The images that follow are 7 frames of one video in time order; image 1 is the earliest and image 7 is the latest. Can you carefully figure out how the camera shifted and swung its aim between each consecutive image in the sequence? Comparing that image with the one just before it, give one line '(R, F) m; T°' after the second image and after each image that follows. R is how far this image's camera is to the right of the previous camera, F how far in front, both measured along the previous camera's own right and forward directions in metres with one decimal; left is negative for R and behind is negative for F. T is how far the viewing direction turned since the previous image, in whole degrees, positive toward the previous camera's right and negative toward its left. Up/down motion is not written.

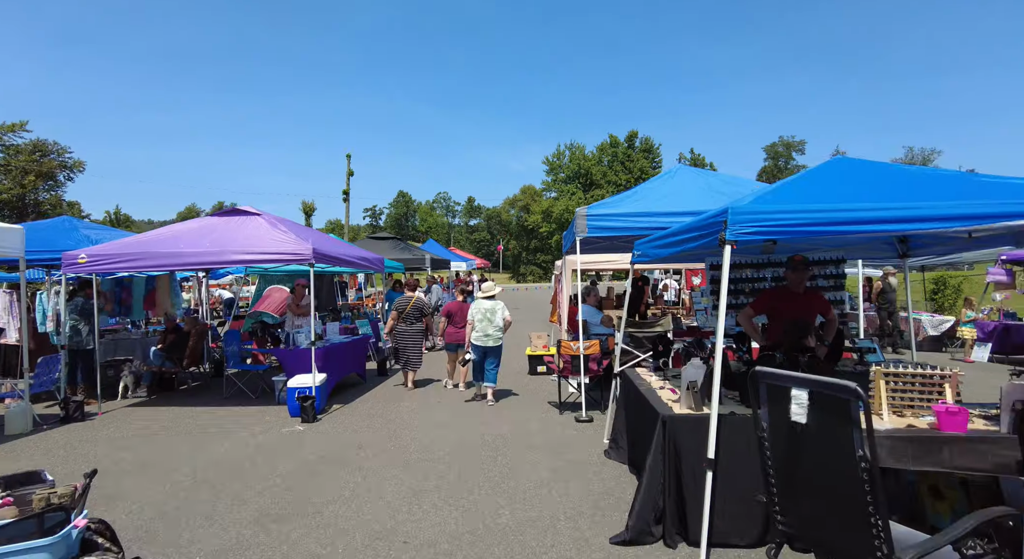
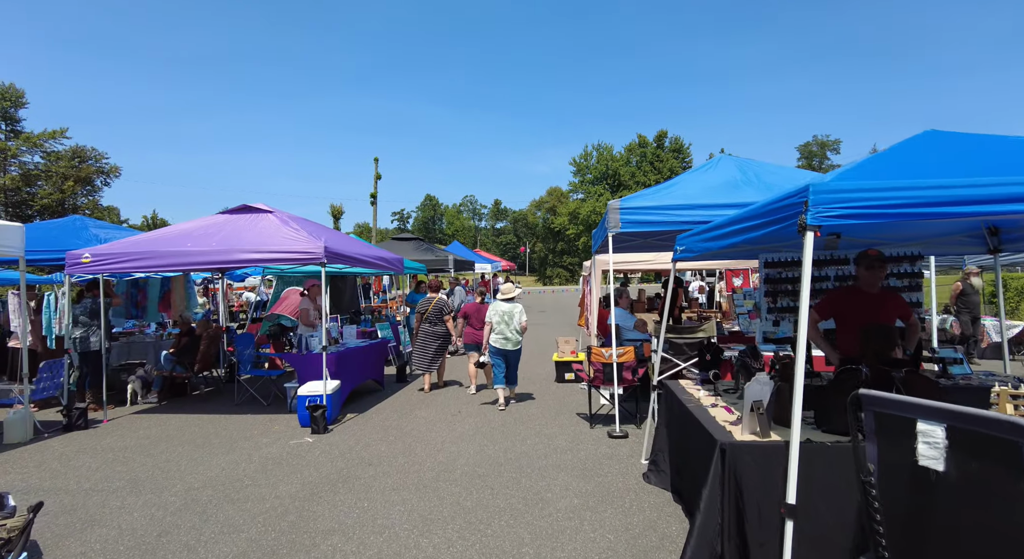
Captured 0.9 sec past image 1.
(0.0, +0.5) m; -3°
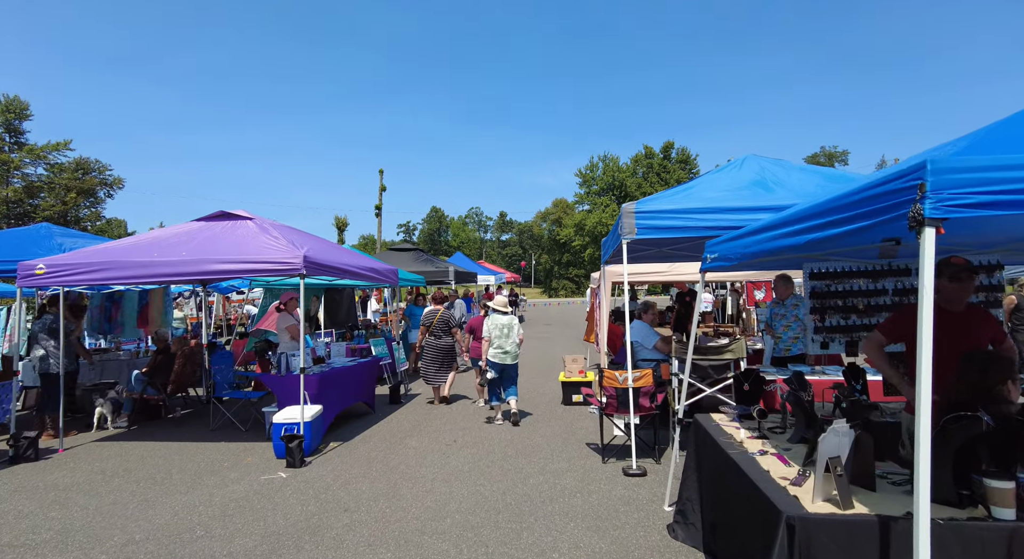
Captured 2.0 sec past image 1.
(0.0, +0.7) m; -1°
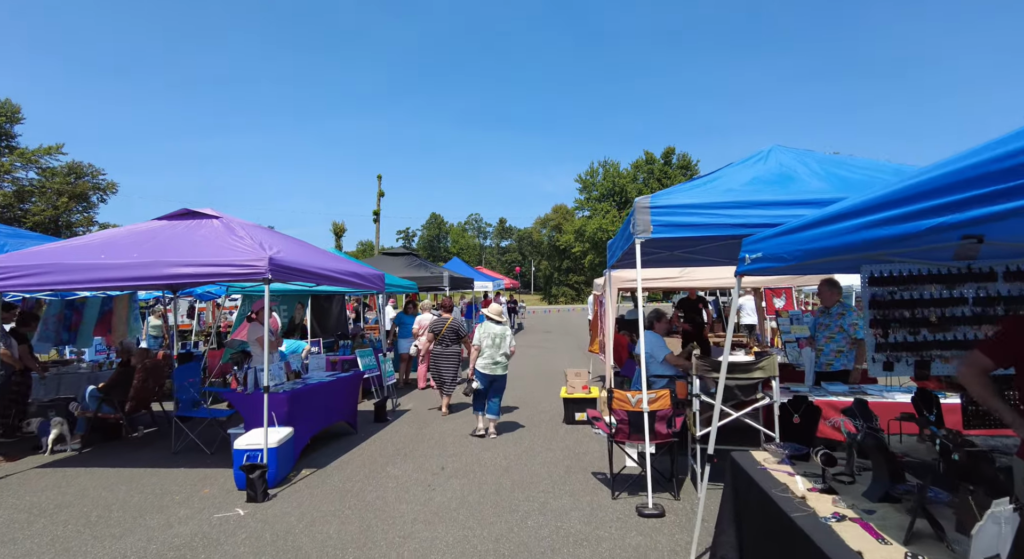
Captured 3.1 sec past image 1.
(0.0, +0.7) m; 0°
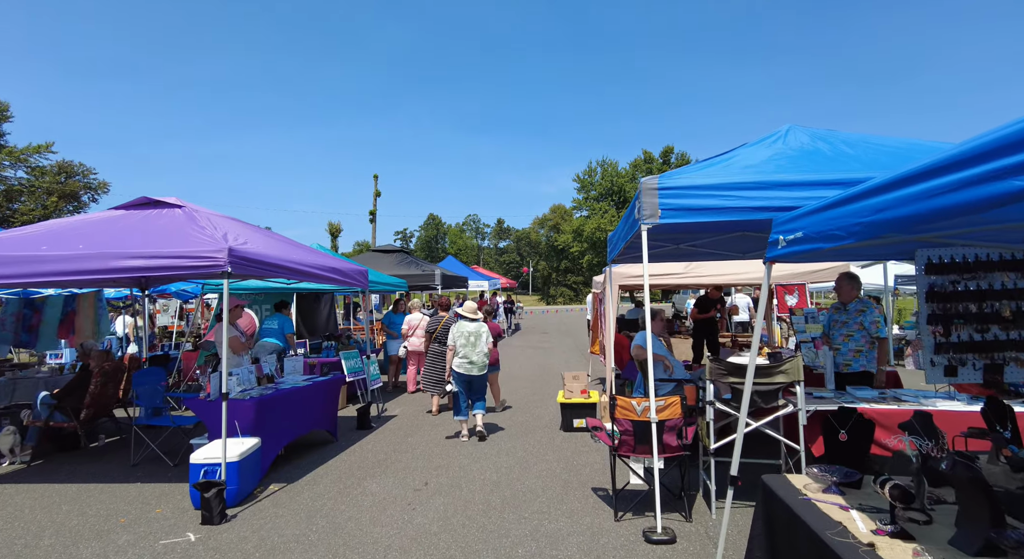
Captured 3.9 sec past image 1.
(+0.1, +0.5) m; 0°
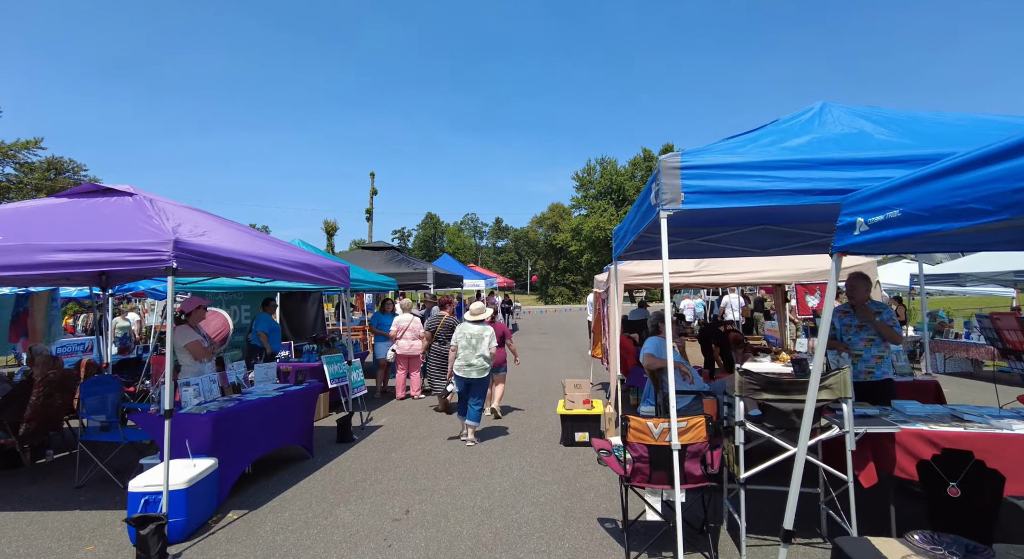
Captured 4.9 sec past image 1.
(0.0, +0.6) m; 0°
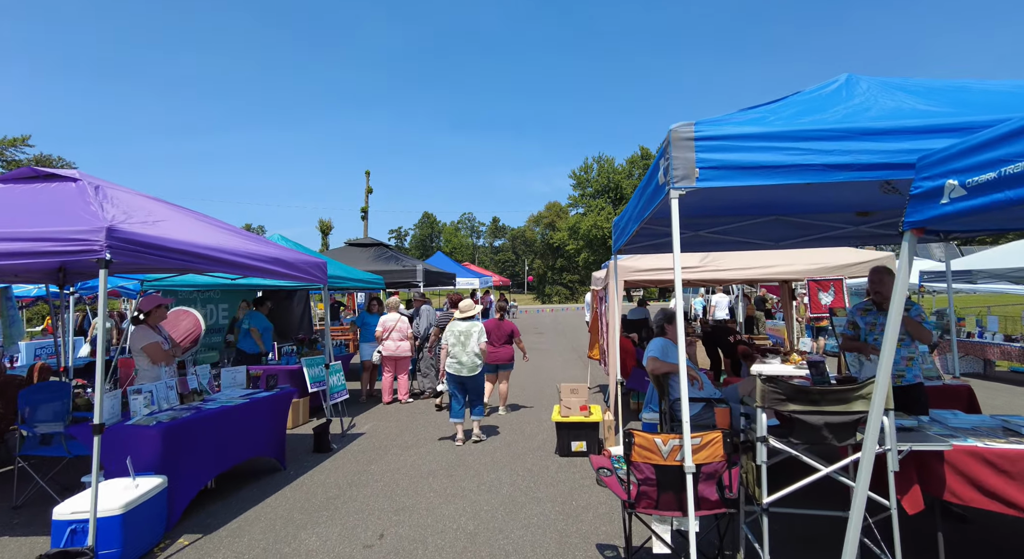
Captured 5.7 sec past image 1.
(+0.1, +0.5) m; 0°
